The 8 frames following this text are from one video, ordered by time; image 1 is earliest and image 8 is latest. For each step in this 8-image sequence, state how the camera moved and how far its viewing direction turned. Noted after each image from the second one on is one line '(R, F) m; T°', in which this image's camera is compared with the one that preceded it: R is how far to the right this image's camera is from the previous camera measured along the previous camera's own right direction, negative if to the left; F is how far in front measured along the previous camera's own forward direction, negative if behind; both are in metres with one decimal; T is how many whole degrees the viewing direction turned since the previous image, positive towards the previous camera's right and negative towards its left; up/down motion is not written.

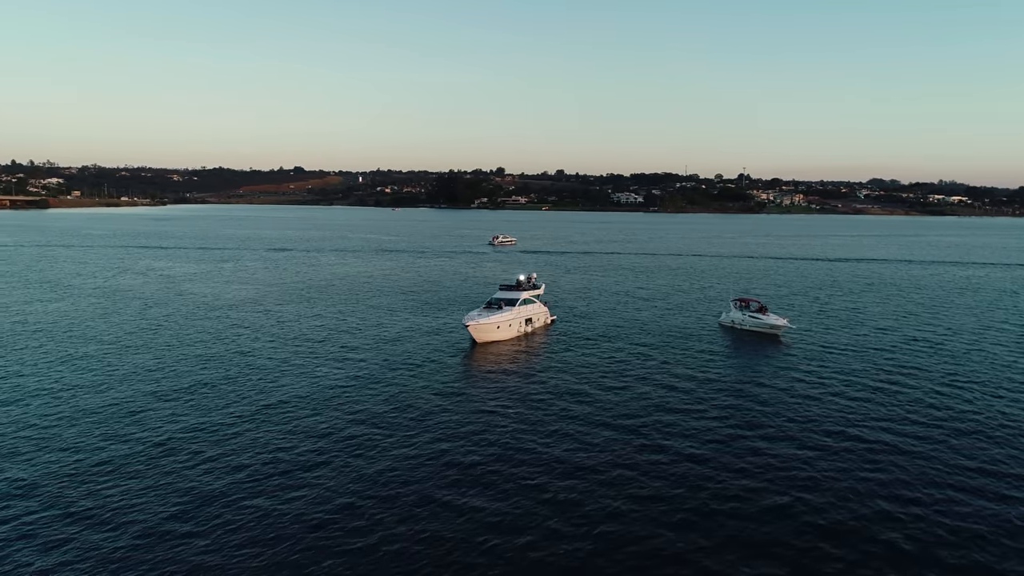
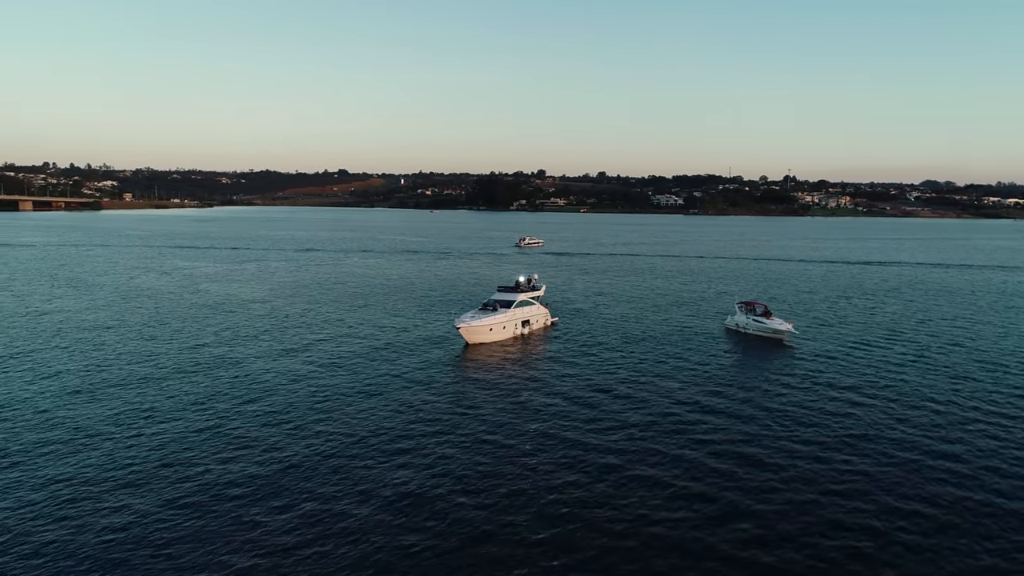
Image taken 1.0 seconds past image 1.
(+3.4, +1.0) m; -3°
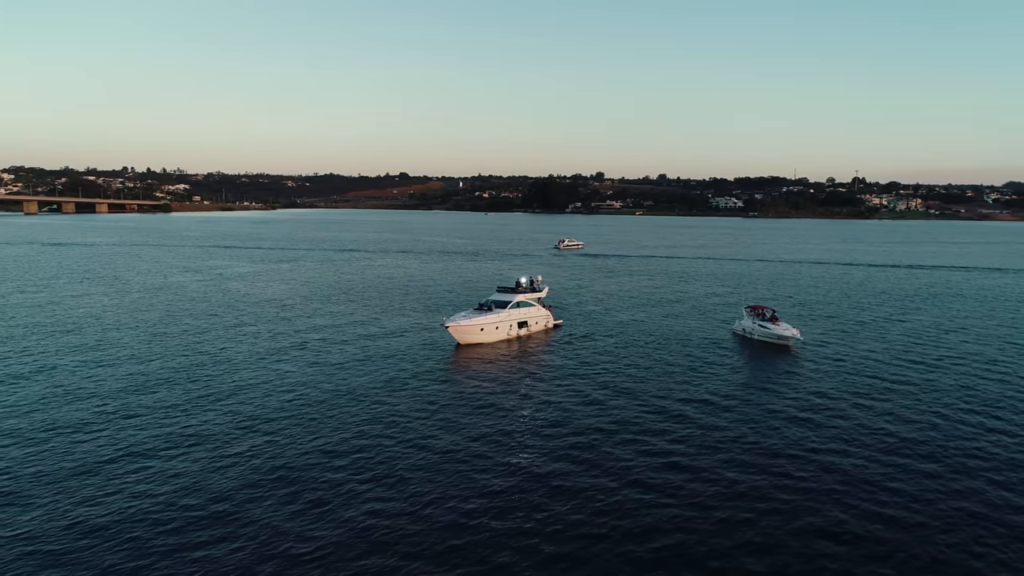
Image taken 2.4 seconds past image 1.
(+4.7, +1.3) m; -5°
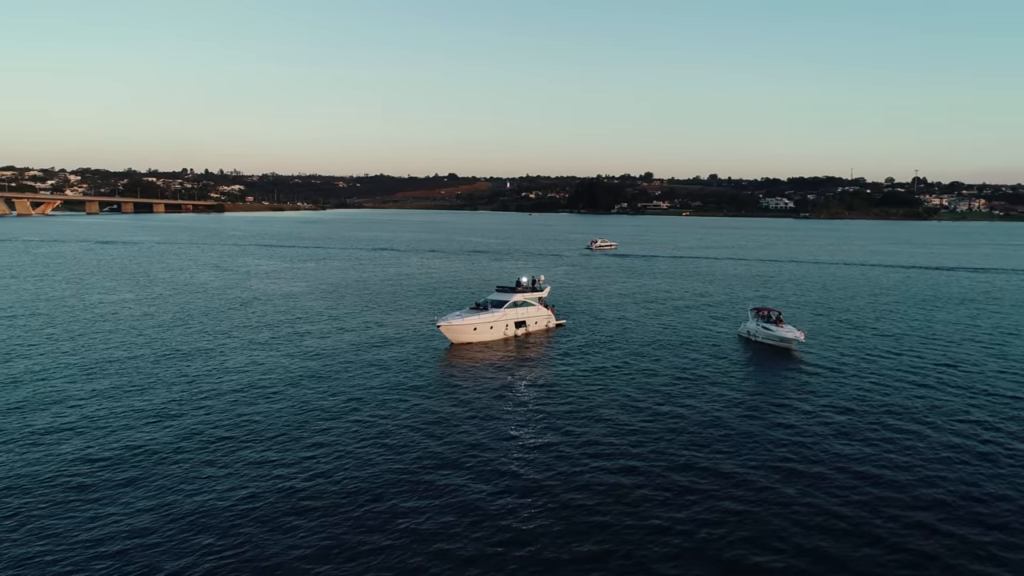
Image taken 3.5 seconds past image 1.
(+3.8, +1.0) m; -4°
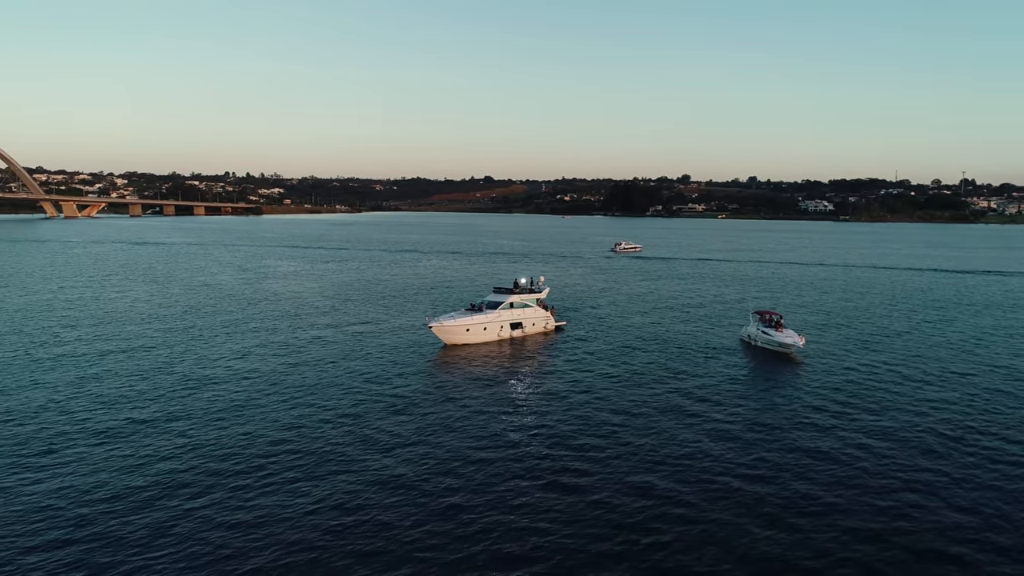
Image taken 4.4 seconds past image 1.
(+3.0, +0.8) m; -3°
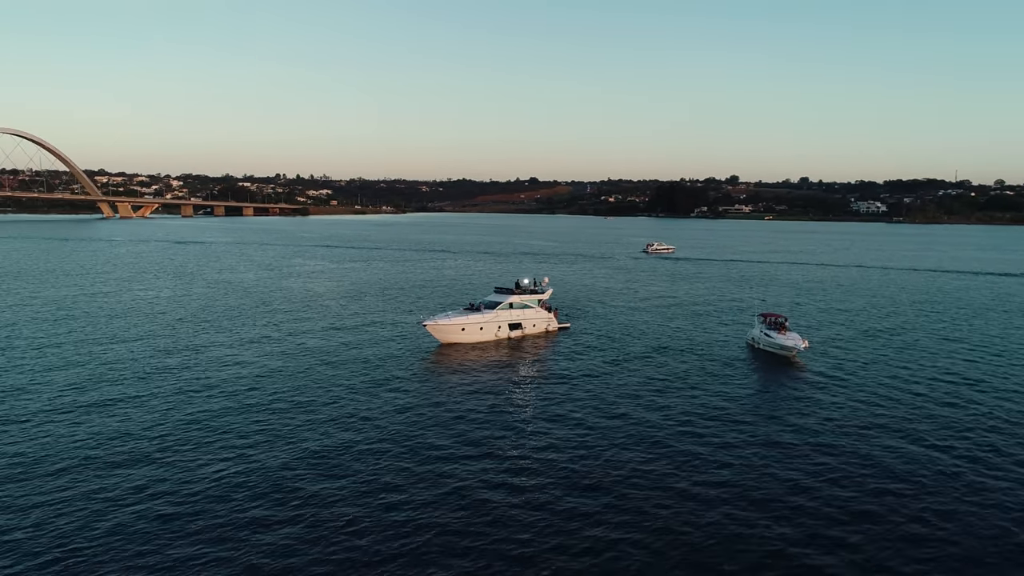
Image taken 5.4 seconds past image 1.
(+3.4, +0.9) m; -4°
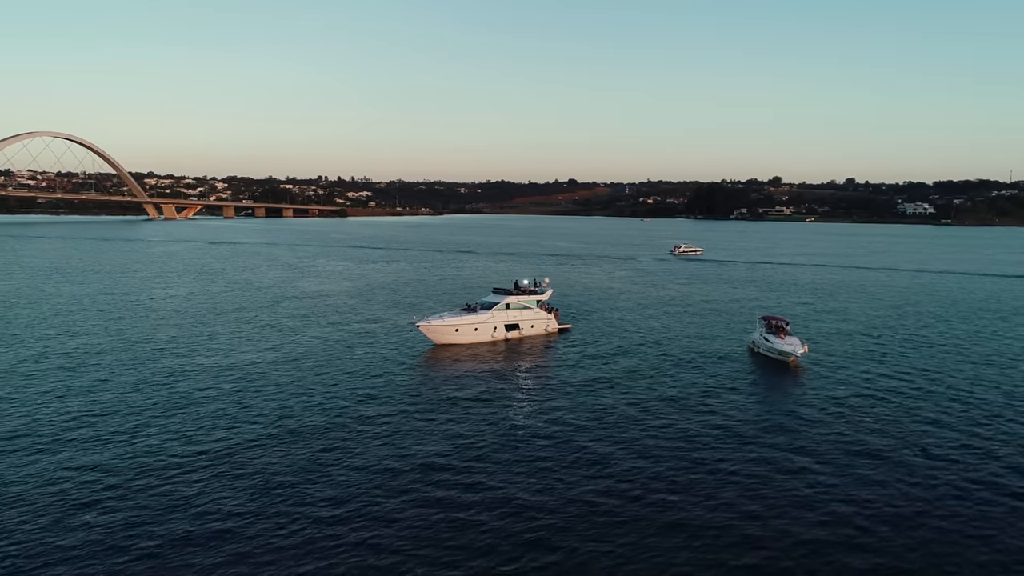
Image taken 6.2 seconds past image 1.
(+3.0, +0.8) m; -3°
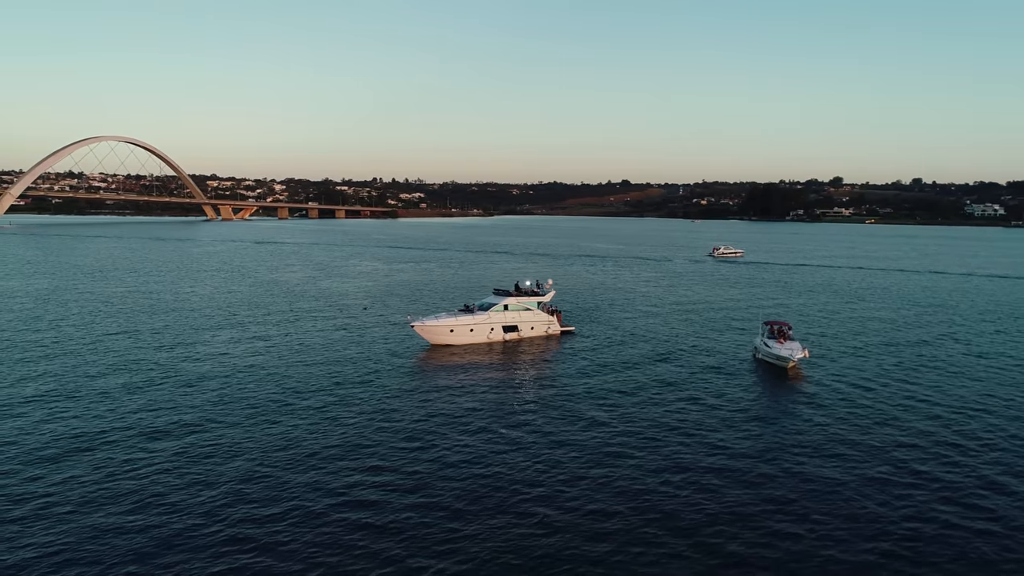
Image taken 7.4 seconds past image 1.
(+3.8, +1.0) m; -4°
